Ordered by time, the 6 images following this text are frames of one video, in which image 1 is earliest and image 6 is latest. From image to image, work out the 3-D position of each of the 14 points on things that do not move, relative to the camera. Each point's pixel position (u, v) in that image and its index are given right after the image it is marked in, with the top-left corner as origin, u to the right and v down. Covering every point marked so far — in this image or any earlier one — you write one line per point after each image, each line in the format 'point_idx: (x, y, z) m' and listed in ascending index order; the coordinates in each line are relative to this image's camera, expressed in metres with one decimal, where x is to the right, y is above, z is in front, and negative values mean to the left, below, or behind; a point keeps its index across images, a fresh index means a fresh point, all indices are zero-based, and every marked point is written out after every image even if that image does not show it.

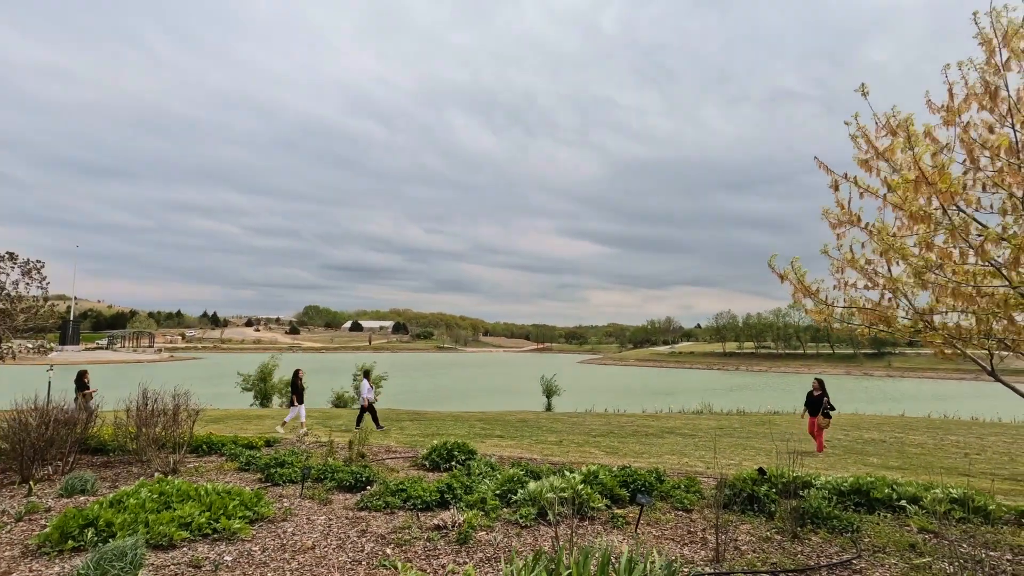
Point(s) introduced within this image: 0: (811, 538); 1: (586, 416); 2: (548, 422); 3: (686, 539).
0: (+2.8, -2.4, +5.1) m
1: (+2.7, -4.6, +19.6) m
2: (+1.2, -4.3, +17.3) m
3: (+1.6, -2.3, +5.0) m
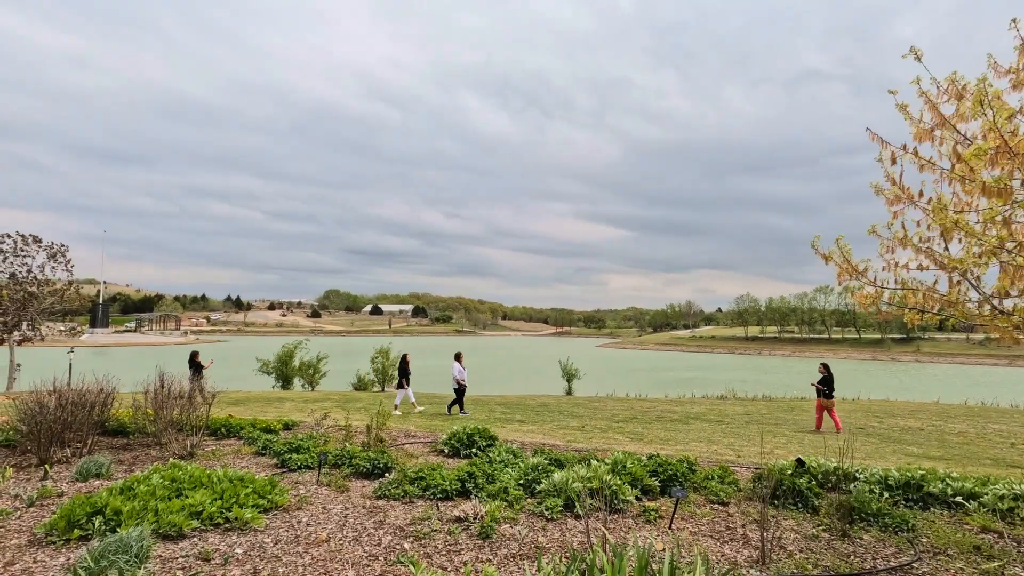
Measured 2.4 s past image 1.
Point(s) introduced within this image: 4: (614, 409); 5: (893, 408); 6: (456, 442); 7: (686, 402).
0: (+3.1, -2.2, +4.7) m
1: (+3.4, -4.0, +19.2) m
2: (+1.8, -3.7, +17.0) m
3: (+1.8, -2.1, +4.6) m
4: (+3.2, -3.8, +16.8) m
5: (+12.9, -4.0, +18.1) m
6: (-0.8, -2.3, +8.0) m
7: (+6.0, -4.0, +18.6) m
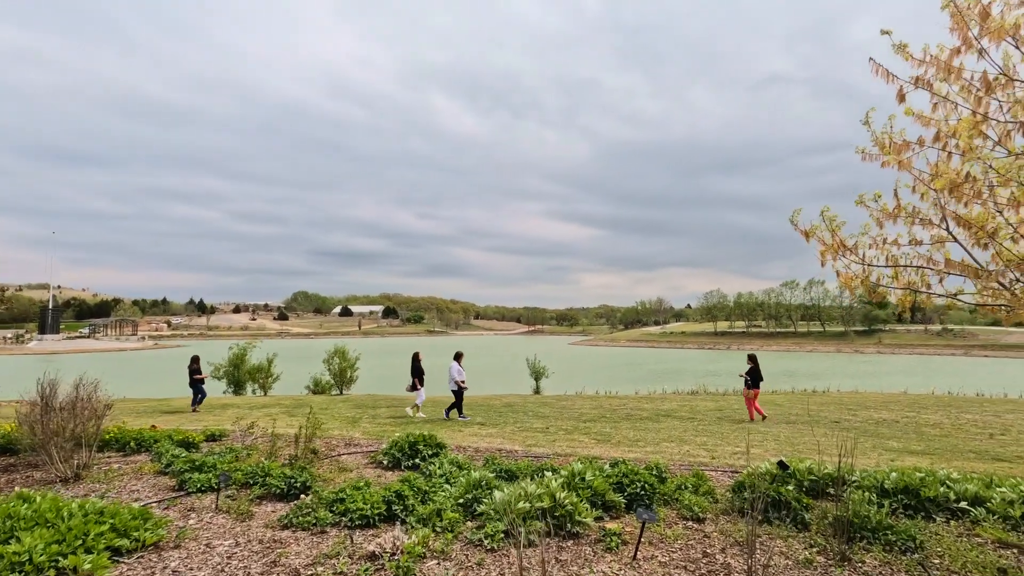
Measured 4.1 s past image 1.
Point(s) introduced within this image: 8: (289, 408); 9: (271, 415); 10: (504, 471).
0: (+2.6, -2.0, +3.9) m
1: (+2.1, -3.8, +18.4) m
2: (+0.7, -3.5, +16.1) m
3: (+1.3, -1.9, +3.7) m
4: (+2.1, -3.6, +16.0) m
5: (+11.7, -3.7, +17.8) m
6: (-1.5, -2.2, +7.0) m
7: (+4.8, -3.7, +17.9) m
8: (-6.7, -3.6, +16.1) m
9: (-6.0, -3.2, +13.3) m
10: (-0.1, -2.0, +5.9) m
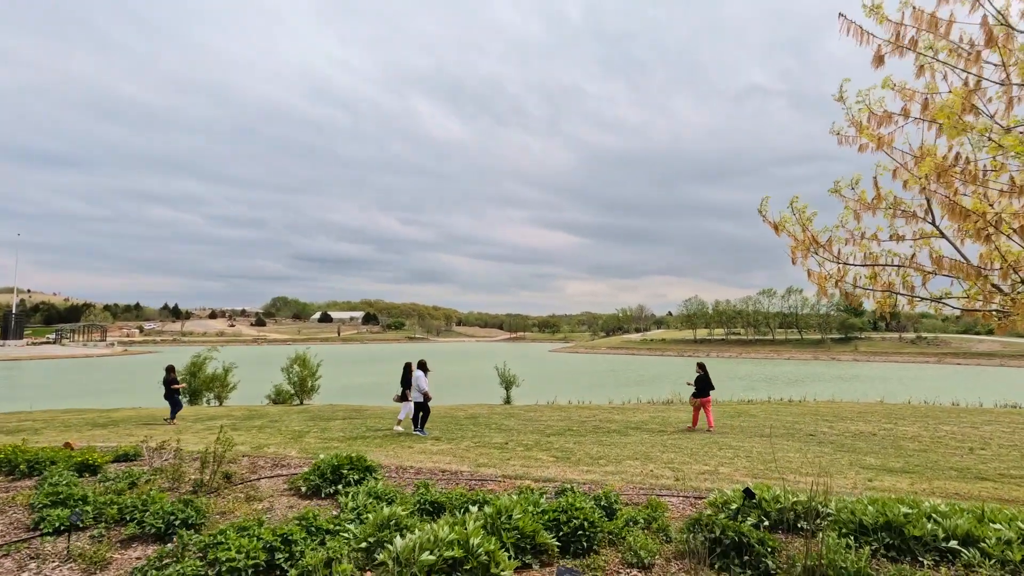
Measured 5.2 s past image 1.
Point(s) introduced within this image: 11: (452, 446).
0: (+1.9, -2.0, +3.2) m
1: (+1.1, -4.0, +17.6) m
2: (-0.3, -3.7, +15.2) m
3: (+0.7, -1.9, +3.0) m
4: (+1.1, -3.7, +15.2) m
5: (+10.6, -3.9, +17.3) m
6: (-2.2, -2.2, +6.2) m
7: (+3.7, -3.9, +17.2) m
8: (-7.7, -3.7, +15.1) m
9: (-6.9, -3.2, +12.3) m
10: (-0.8, -2.0, +5.1) m
11: (-1.2, -3.1, +10.4) m
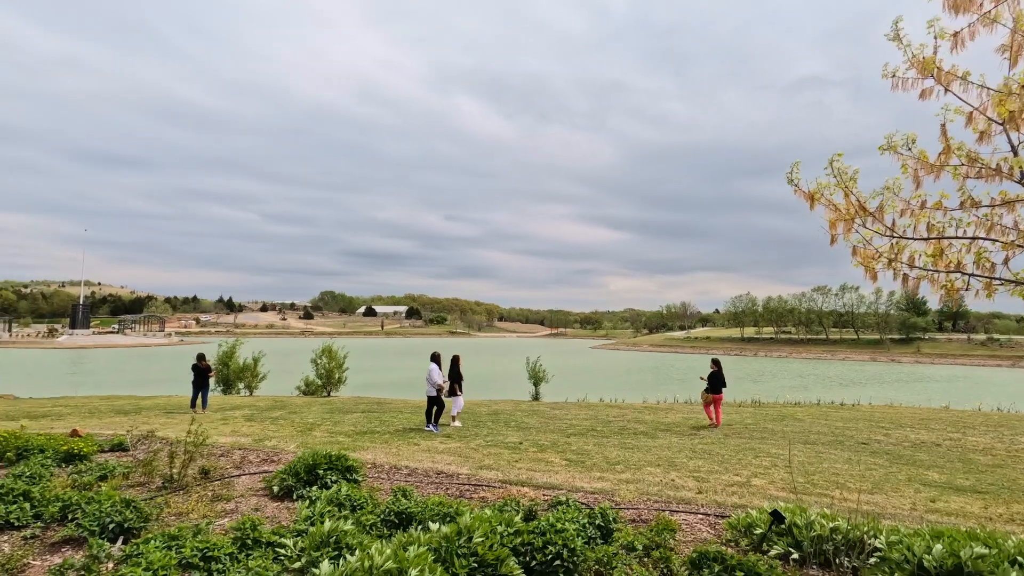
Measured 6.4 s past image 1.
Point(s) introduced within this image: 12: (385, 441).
0: (+1.6, -1.8, +2.3) m
1: (+1.8, -3.7, +16.8) m
2: (+0.3, -3.4, +14.5) m
3: (+0.3, -1.8, +2.2) m
4: (+1.7, -3.5, +14.3) m
5: (+11.3, -3.7, +15.8) m
6: (-2.3, -2.0, +5.6) m
7: (+4.5, -3.7, +16.1) m
8: (-7.1, -3.4, +14.9) m
9: (-6.5, -3.0, +12.1) m
10: (-1.0, -1.9, +4.4) m
11: (-0.9, -2.8, +9.7) m
12: (-2.3, -2.7, +9.6) m
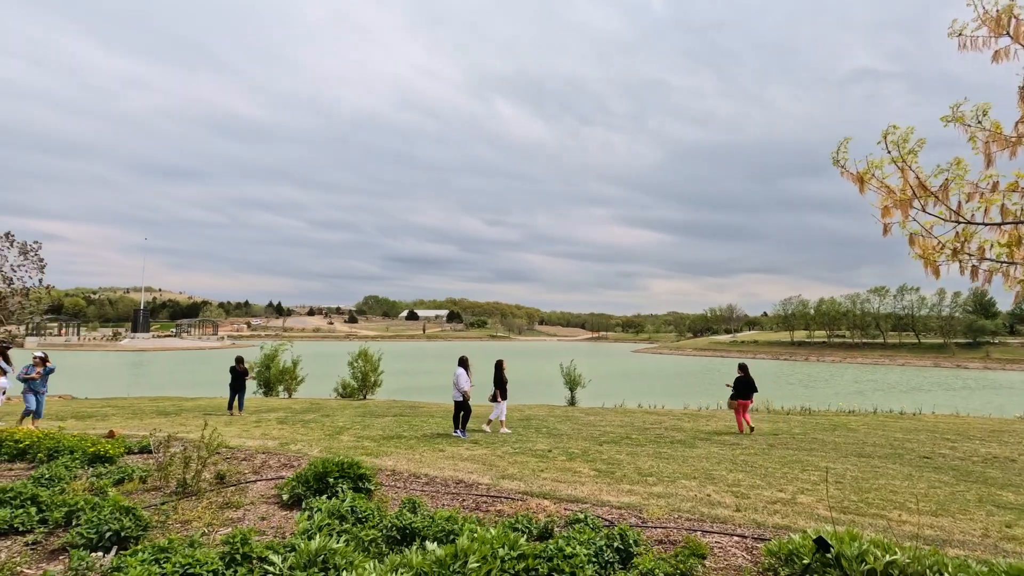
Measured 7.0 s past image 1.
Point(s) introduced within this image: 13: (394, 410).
0: (+1.5, -1.8, +1.8) m
1: (+2.9, -3.8, +16.2) m
2: (+1.1, -3.5, +14.1) m
3: (+0.3, -1.8, +1.8) m
4: (+2.5, -3.5, +13.8) m
5: (+12.3, -3.7, +14.5) m
6: (-2.2, -2.0, +5.4) m
7: (+5.5, -3.7, +15.4) m
8: (-6.2, -3.5, +15.1) m
9: (-5.8, -3.0, +12.2) m
10: (-0.9, -1.9, +4.1) m
11: (-0.4, -2.9, +9.4) m
12: (-1.8, -2.7, +9.3) m
13: (-3.6, -3.6, +16.1) m
